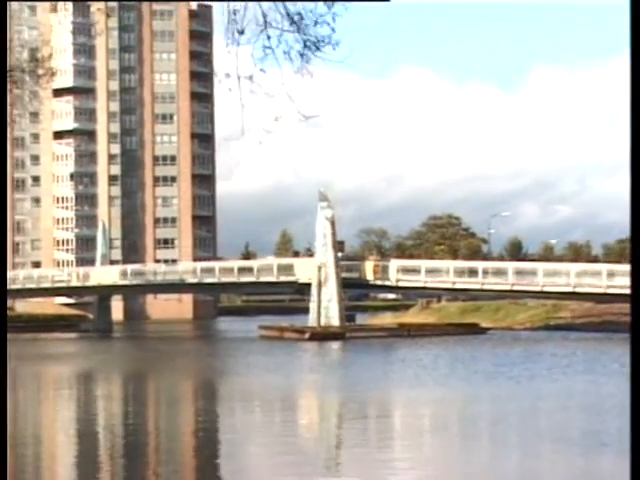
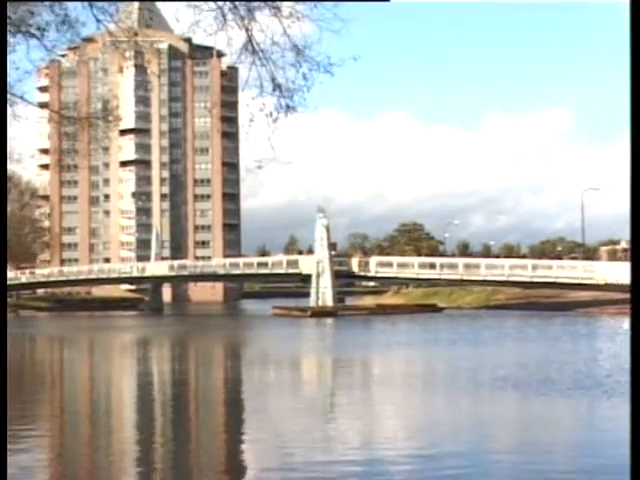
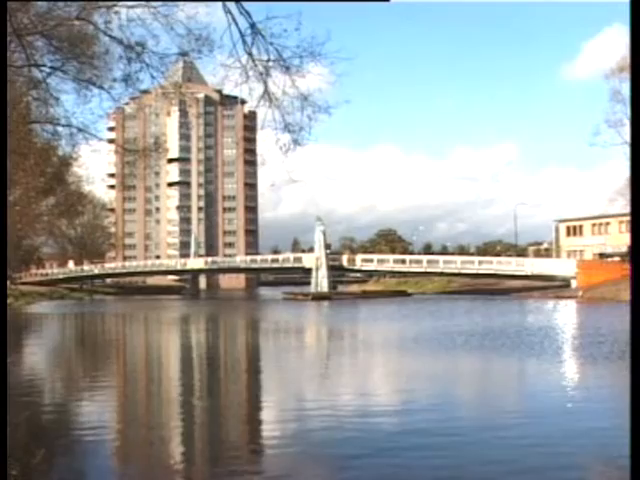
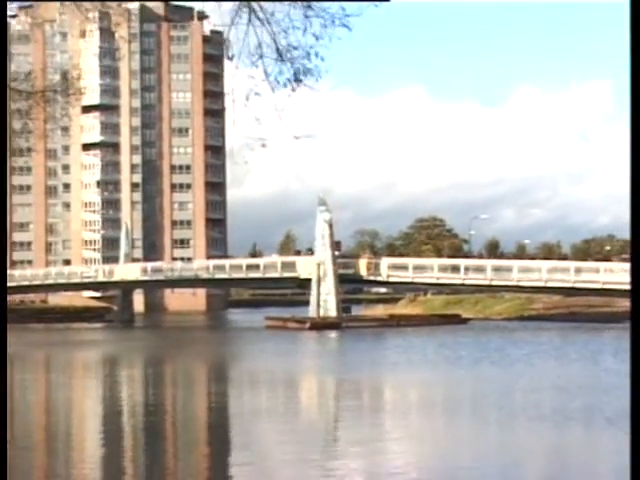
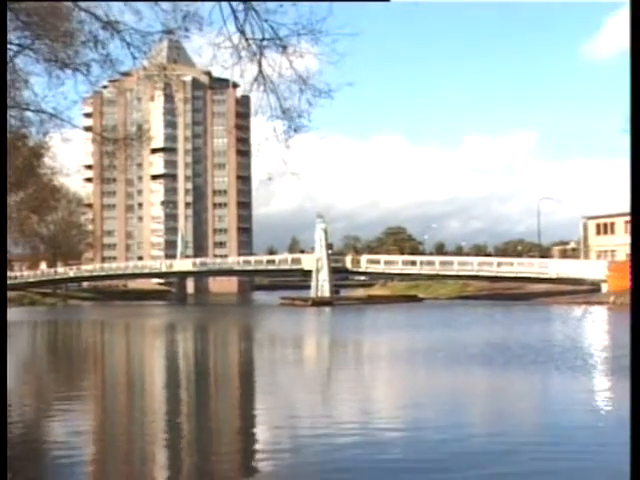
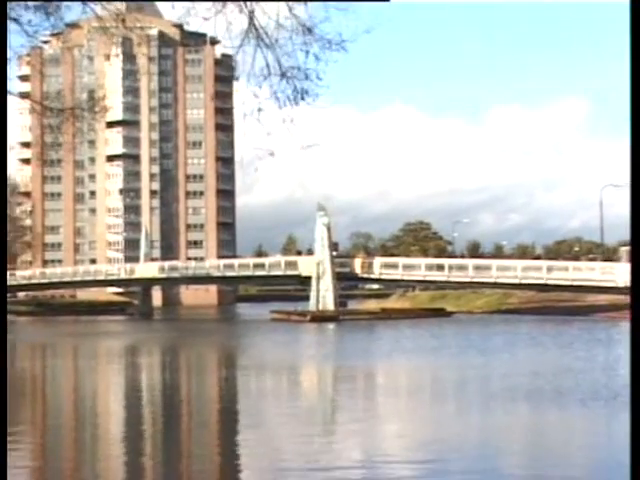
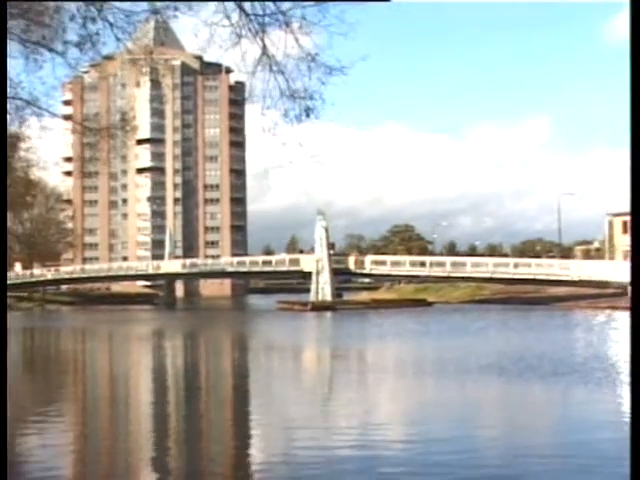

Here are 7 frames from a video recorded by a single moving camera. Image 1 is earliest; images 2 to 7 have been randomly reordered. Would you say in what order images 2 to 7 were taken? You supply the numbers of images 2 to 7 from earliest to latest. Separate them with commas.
4, 6, 2, 7, 5, 3
